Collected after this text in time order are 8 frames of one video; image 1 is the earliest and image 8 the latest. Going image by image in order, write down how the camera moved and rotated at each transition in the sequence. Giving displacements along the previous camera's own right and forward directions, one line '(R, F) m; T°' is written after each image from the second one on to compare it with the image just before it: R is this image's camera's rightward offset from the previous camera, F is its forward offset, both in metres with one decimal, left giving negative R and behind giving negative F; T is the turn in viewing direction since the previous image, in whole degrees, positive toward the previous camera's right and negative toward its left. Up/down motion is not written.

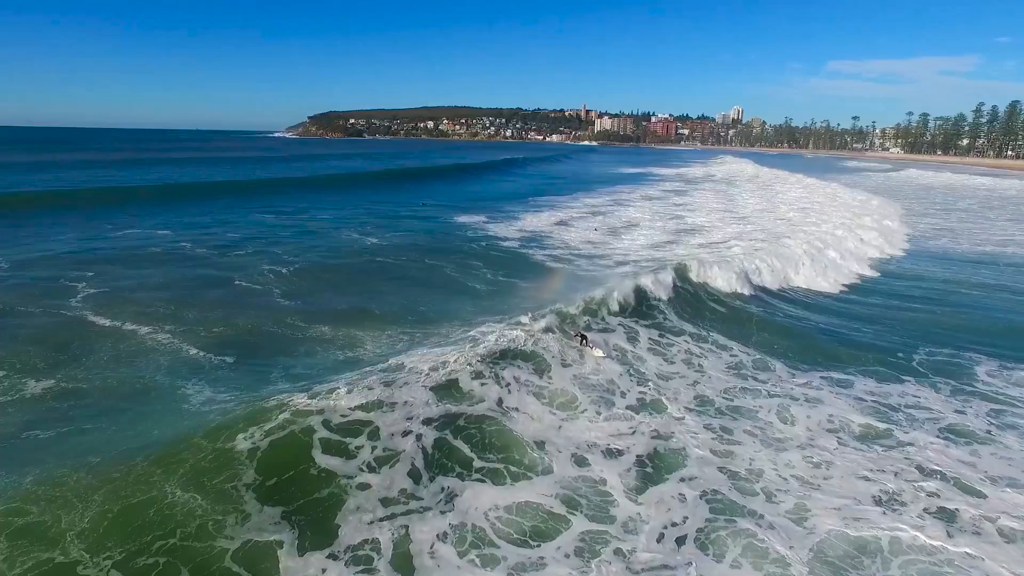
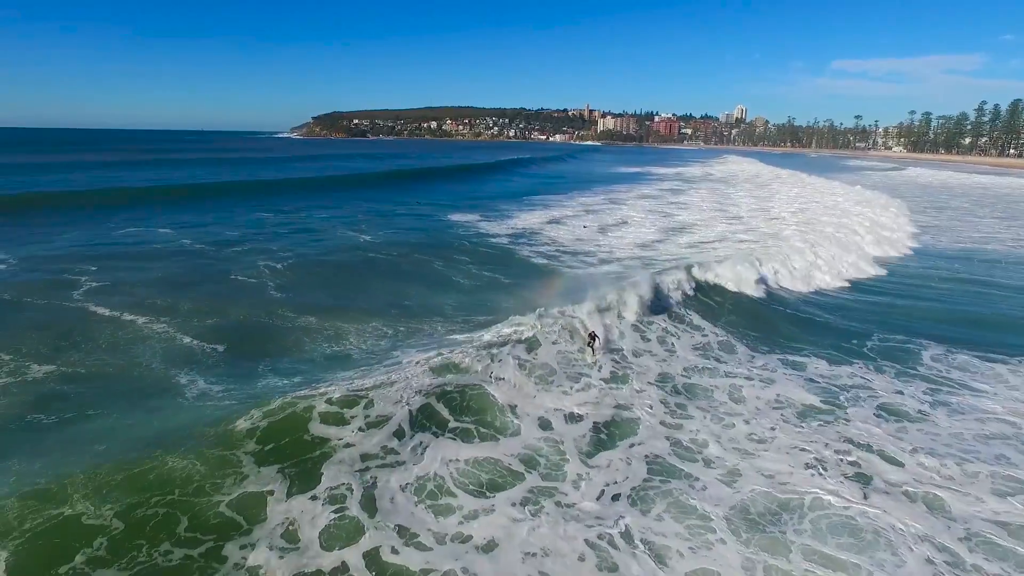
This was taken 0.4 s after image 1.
(+0.3, -0.4) m; 0°
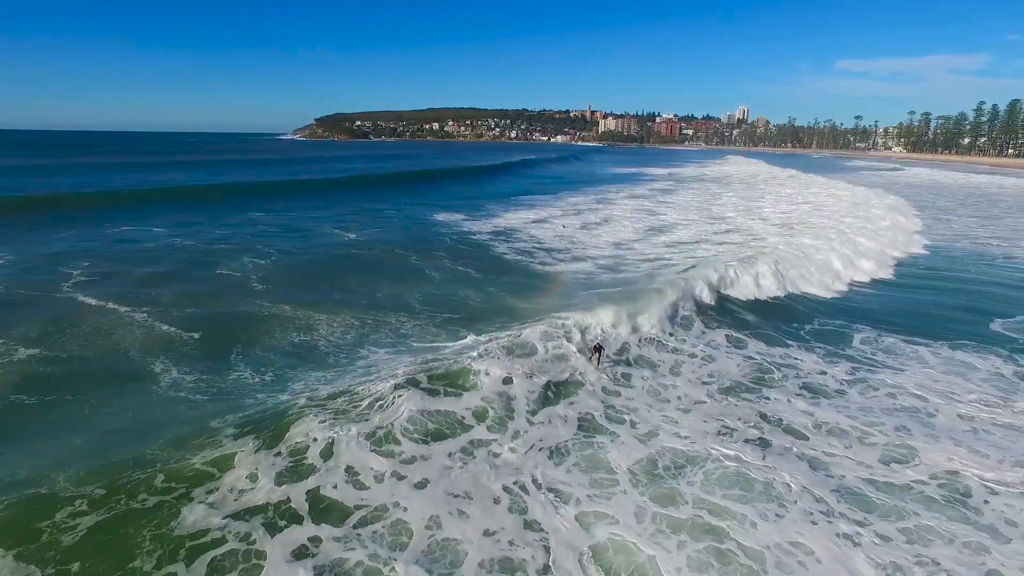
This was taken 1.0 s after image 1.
(+0.4, -0.5) m; 0°
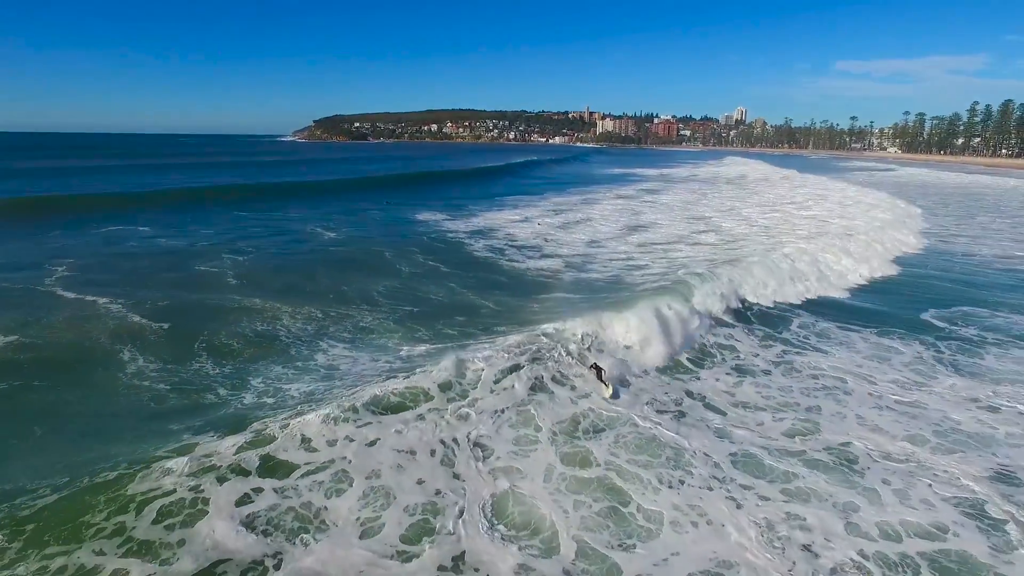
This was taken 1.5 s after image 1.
(+0.5, -0.4) m; 0°
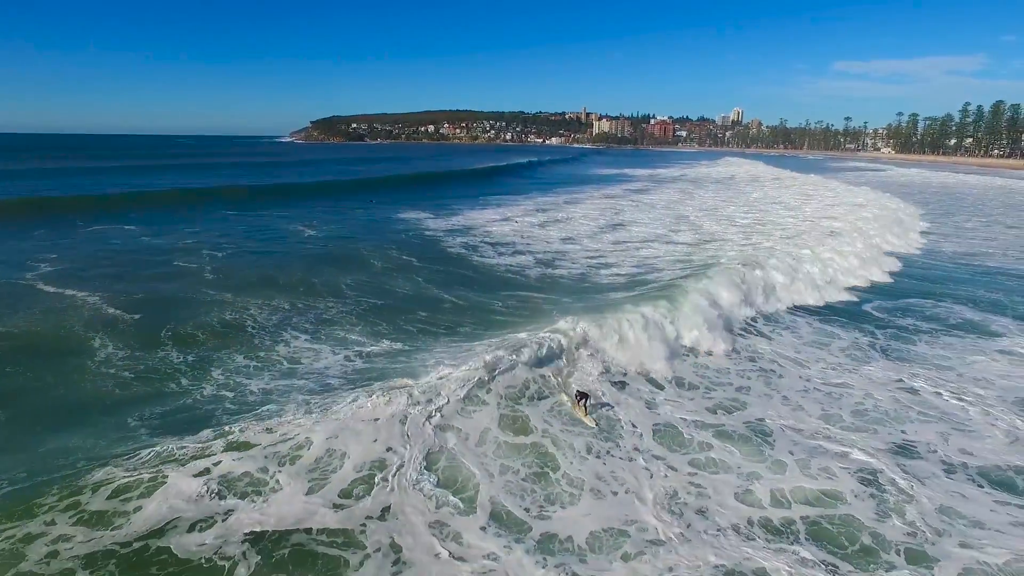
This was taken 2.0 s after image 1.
(+0.4, -0.3) m; 0°
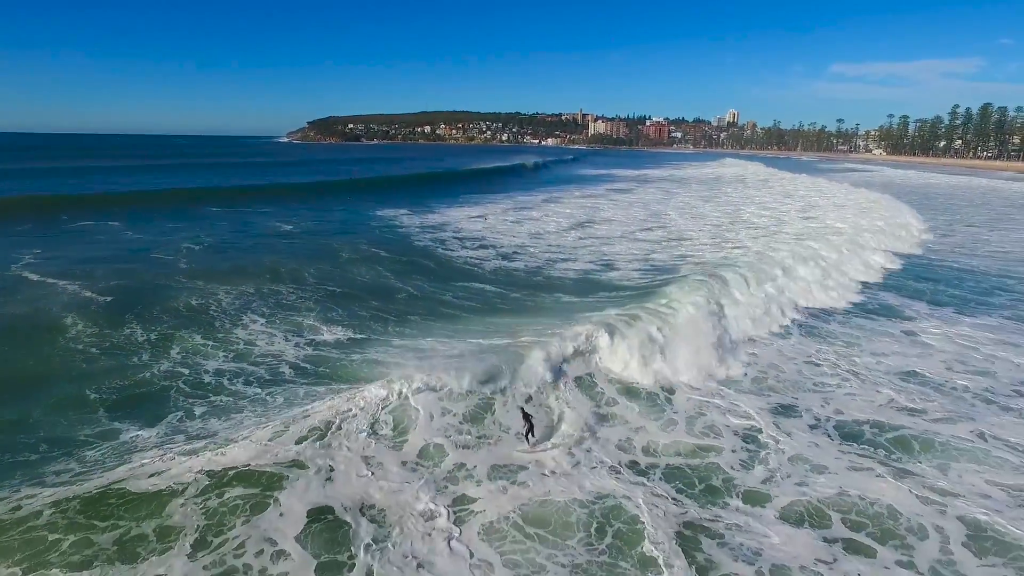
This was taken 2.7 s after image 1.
(+0.6, -0.6) m; 0°
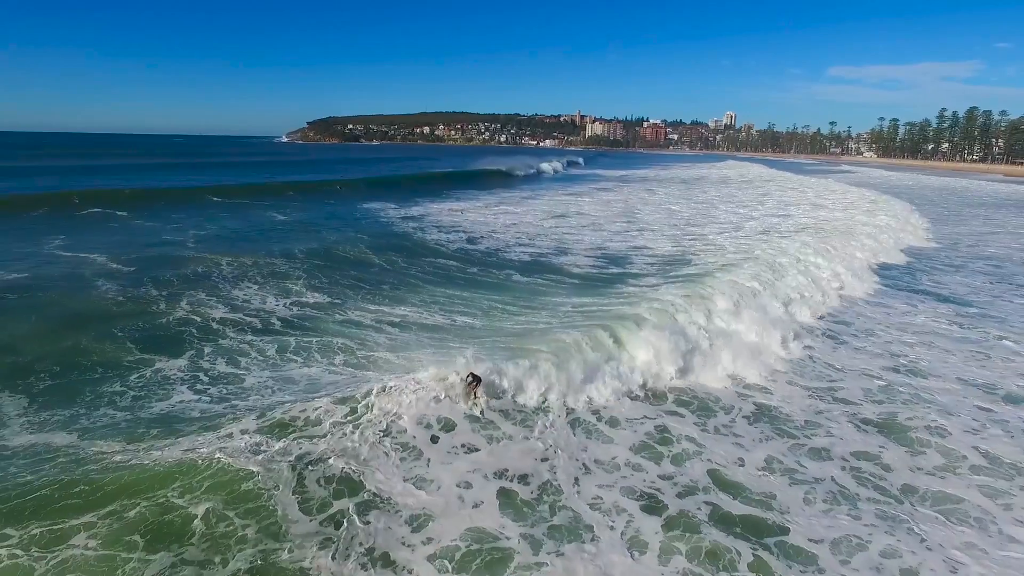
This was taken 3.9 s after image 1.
(+0.6, -1.4) m; 0°
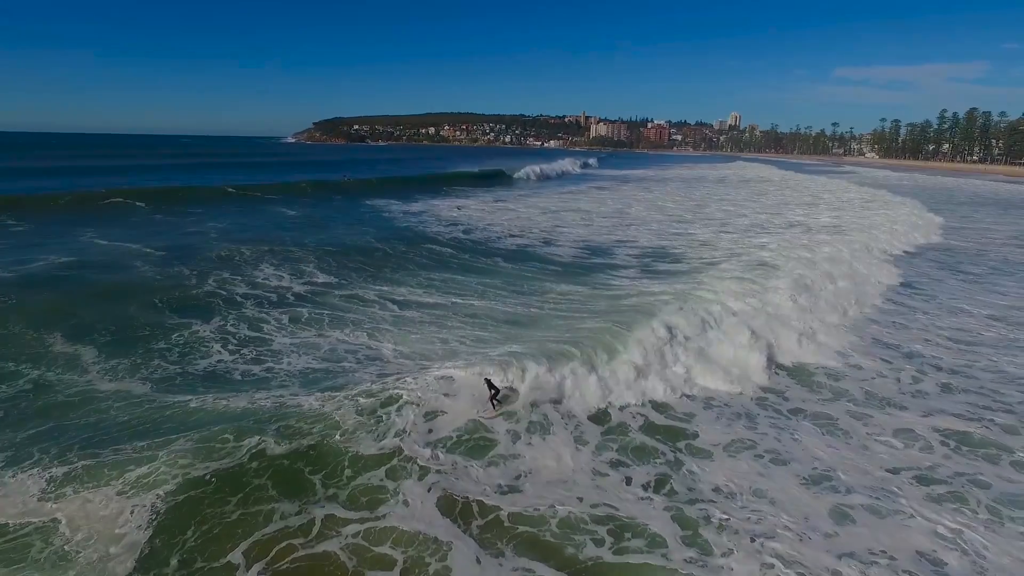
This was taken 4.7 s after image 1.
(+0.2, -1.1) m; 0°
